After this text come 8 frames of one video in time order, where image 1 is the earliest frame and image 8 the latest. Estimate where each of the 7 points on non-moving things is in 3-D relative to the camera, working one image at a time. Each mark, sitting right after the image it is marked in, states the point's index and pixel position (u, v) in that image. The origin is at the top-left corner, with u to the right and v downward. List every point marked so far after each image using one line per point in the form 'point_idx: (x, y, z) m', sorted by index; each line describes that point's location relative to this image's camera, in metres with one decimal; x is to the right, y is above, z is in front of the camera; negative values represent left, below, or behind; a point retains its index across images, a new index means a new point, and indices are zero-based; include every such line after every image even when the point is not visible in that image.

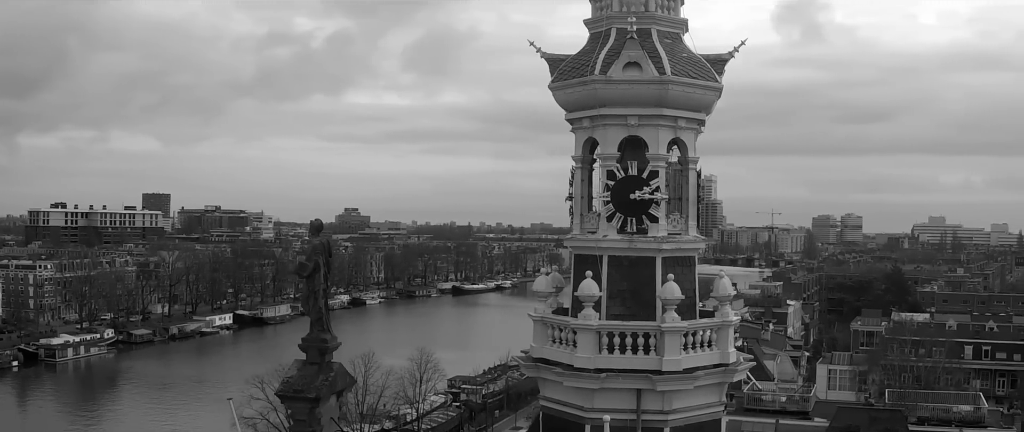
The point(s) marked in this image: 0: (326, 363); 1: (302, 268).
0: (-0.9, -0.7, +3.9) m
1: (-1.0, -0.2, +3.8) m
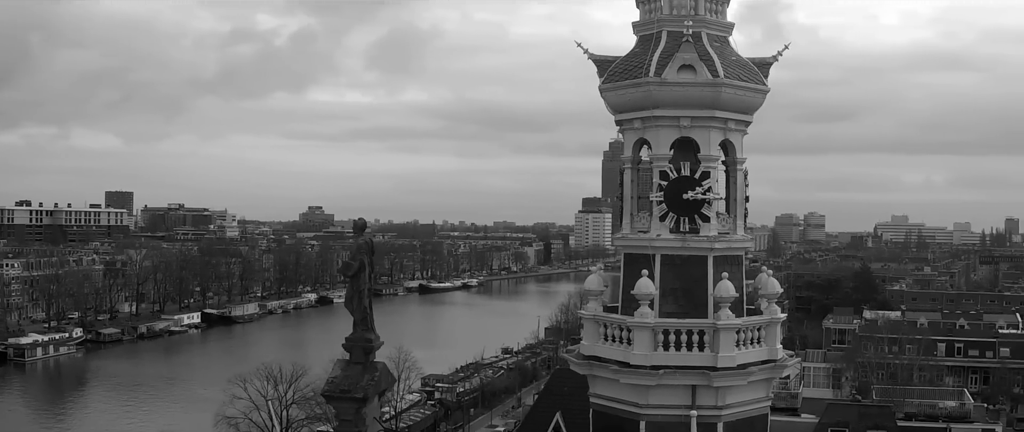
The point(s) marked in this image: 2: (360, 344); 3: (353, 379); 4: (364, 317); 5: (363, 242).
0: (-0.7, -0.7, +3.9) m
1: (-0.8, -0.2, +3.8) m
2: (-0.7, -0.6, +3.8) m
3: (-0.7, -0.7, +3.9) m
4: (-0.7, -0.5, +3.9) m
5: (-0.7, -0.1, +3.9) m
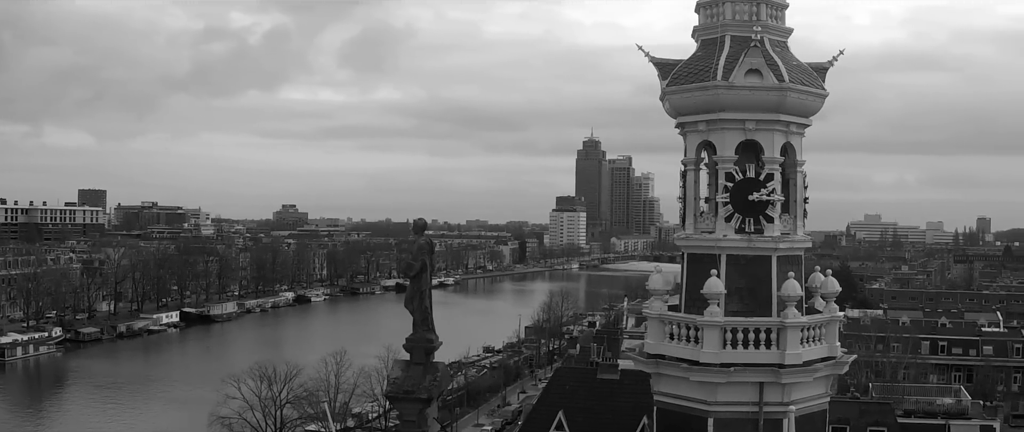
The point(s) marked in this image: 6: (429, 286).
0: (-0.4, -0.7, +4.0) m
1: (-0.5, -0.2, +3.9) m
2: (-0.4, -0.6, +3.9) m
3: (-0.4, -0.7, +3.9) m
4: (-0.4, -0.5, +3.9) m
5: (-0.4, -0.1, +4.0) m
6: (-0.4, -0.3, +3.9) m
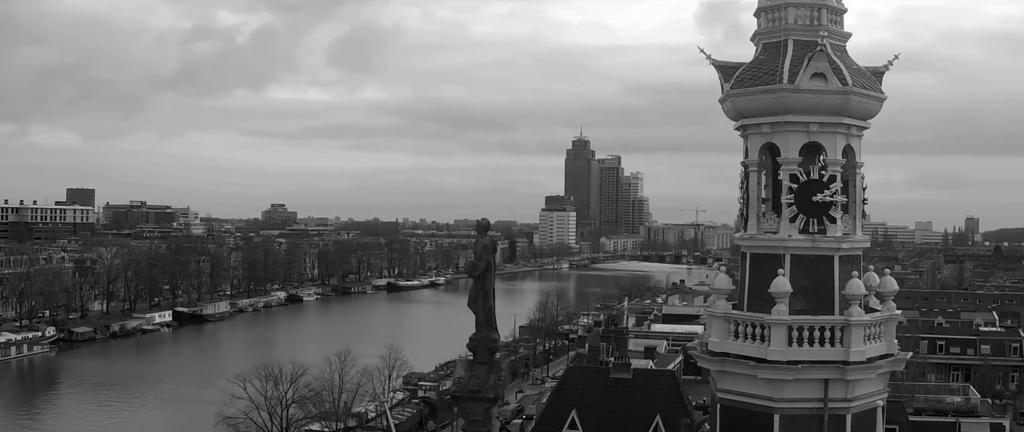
0: (-0.1, -0.7, +4.0) m
1: (-0.2, -0.2, +3.9) m
2: (-0.1, -0.6, +3.9) m
3: (-0.1, -0.7, +4.0) m
4: (-0.1, -0.5, +4.0) m
5: (-0.1, -0.1, +4.0) m
6: (-0.1, -0.3, +4.0) m
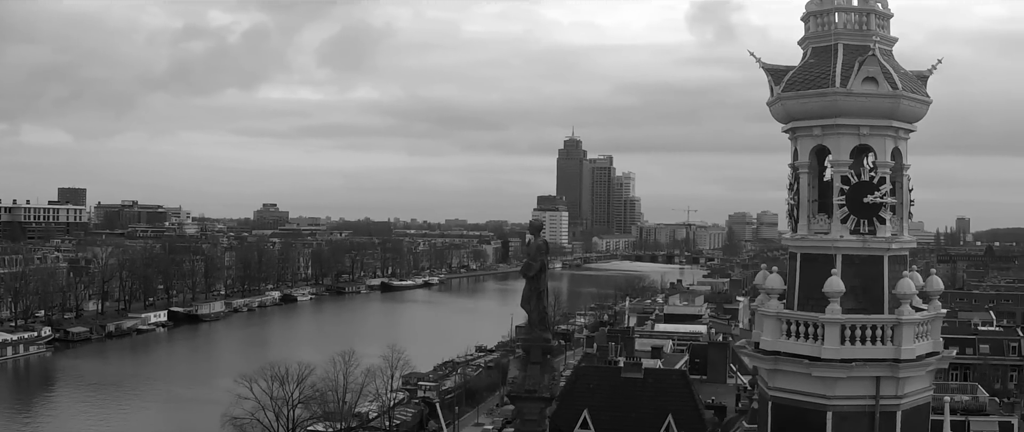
0: (+0.2, -0.7, +4.1) m
1: (+0.1, -0.2, +4.0) m
2: (+0.1, -0.6, +4.0) m
3: (+0.1, -0.8, +4.0) m
4: (+0.1, -0.5, +4.0) m
5: (+0.1, -0.1, +4.1) m
6: (+0.2, -0.3, +4.1) m
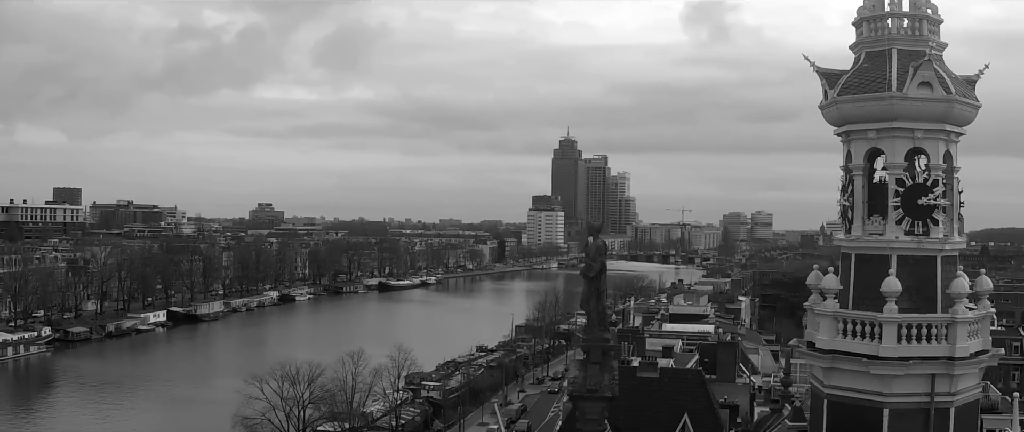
0: (+0.4, -0.7, +4.2) m
1: (+0.4, -0.2, +4.1) m
2: (+0.4, -0.6, +4.1) m
3: (+0.4, -0.8, +4.1) m
4: (+0.4, -0.5, +4.1) m
5: (+0.4, -0.1, +4.2) m
6: (+0.4, -0.3, +4.2) m
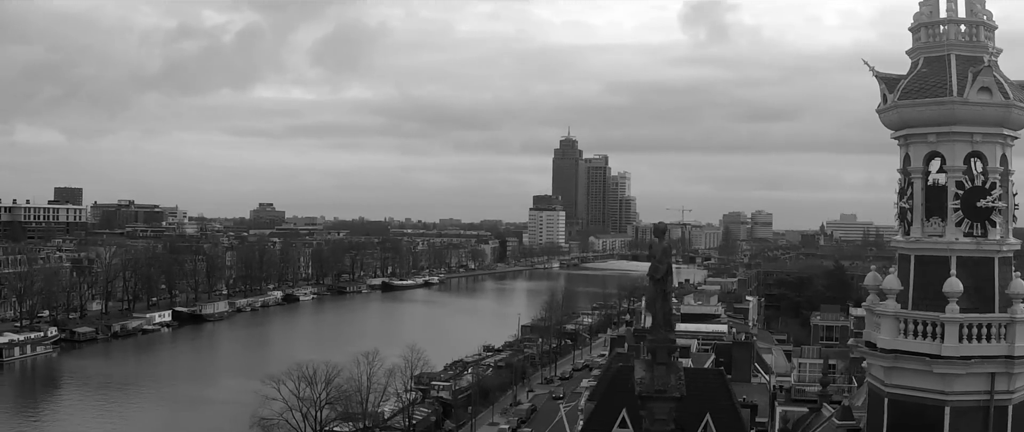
0: (+0.8, -0.7, +4.3) m
1: (+0.7, -0.3, +4.2) m
2: (+0.7, -0.6, +4.2) m
3: (+0.7, -0.8, +4.2) m
4: (+0.7, -0.5, +4.2) m
5: (+0.7, -0.1, +4.3) m
6: (+0.8, -0.3, +4.2) m
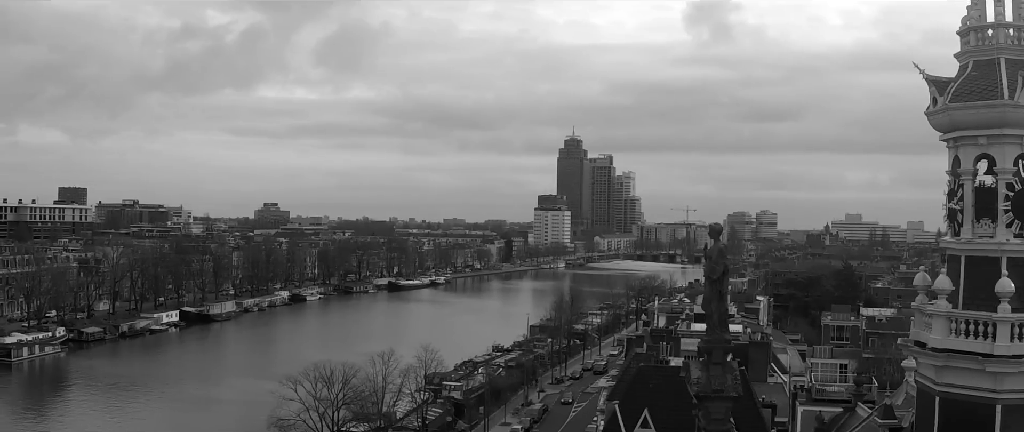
0: (+1.0, -0.7, +4.3) m
1: (+1.0, -0.3, +4.2) m
2: (+1.0, -0.6, +4.3) m
3: (+1.0, -0.8, +4.3) m
4: (+1.0, -0.5, +4.3) m
5: (+1.0, -0.1, +4.3) m
6: (+1.0, -0.3, +4.3) m
